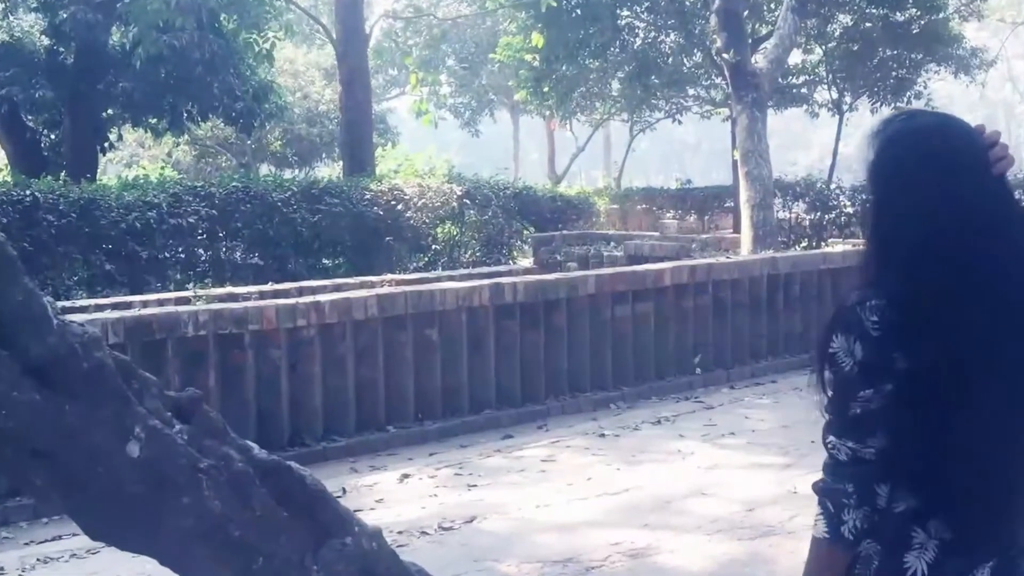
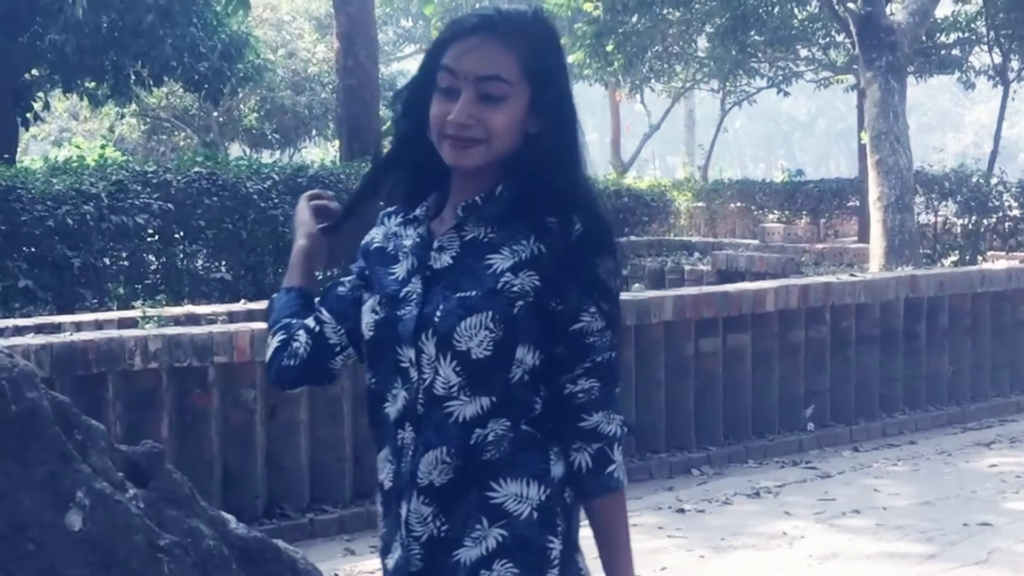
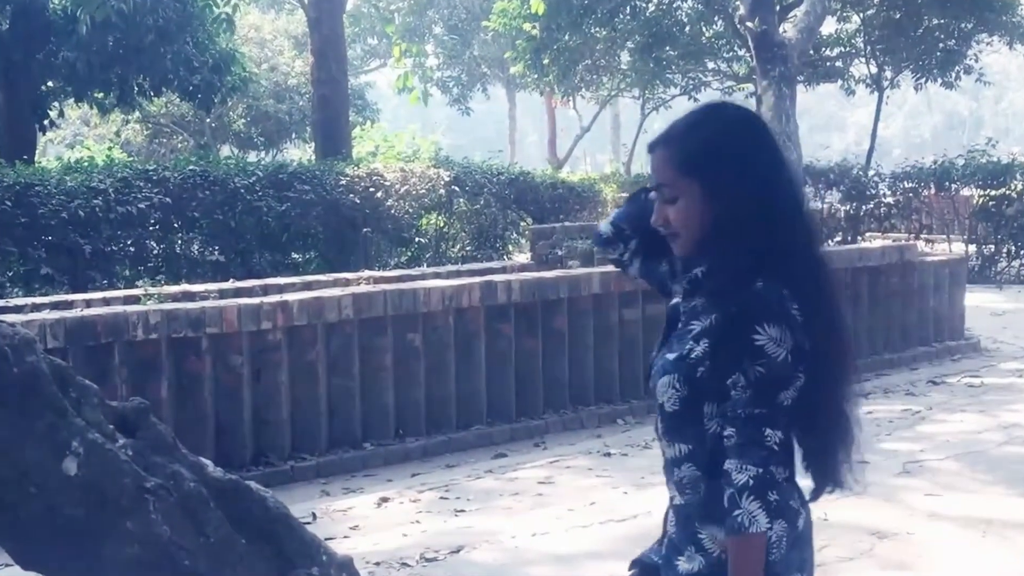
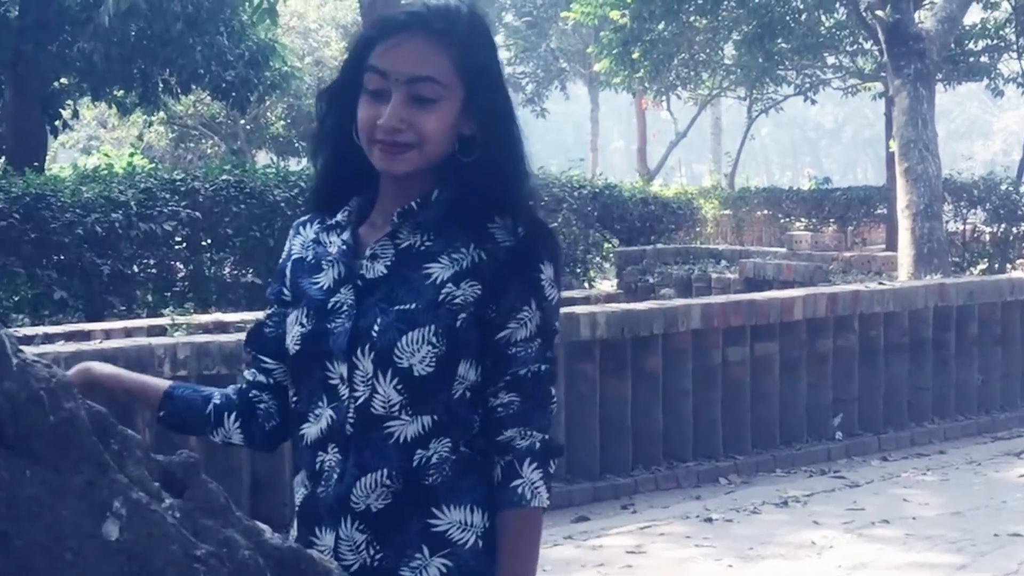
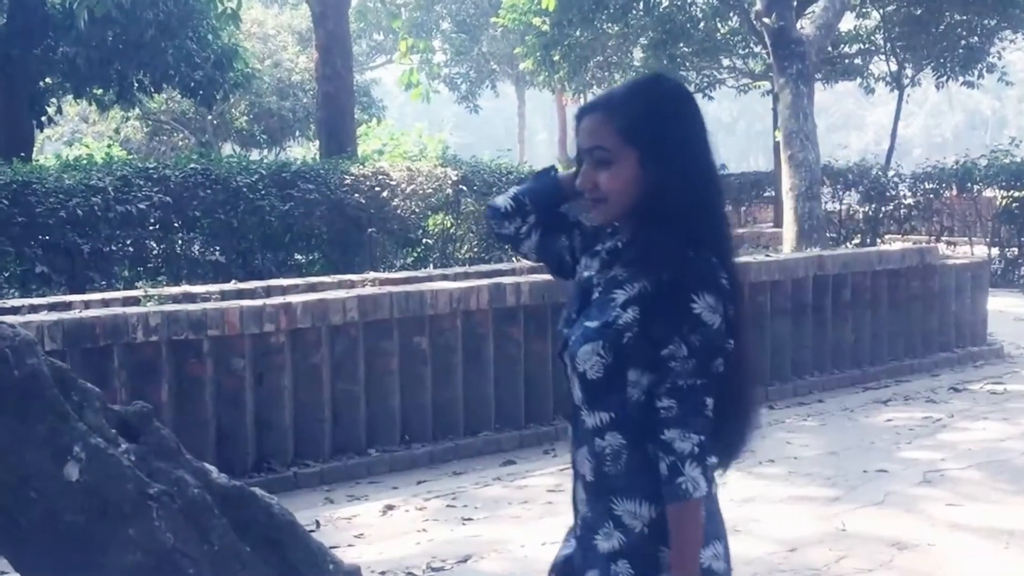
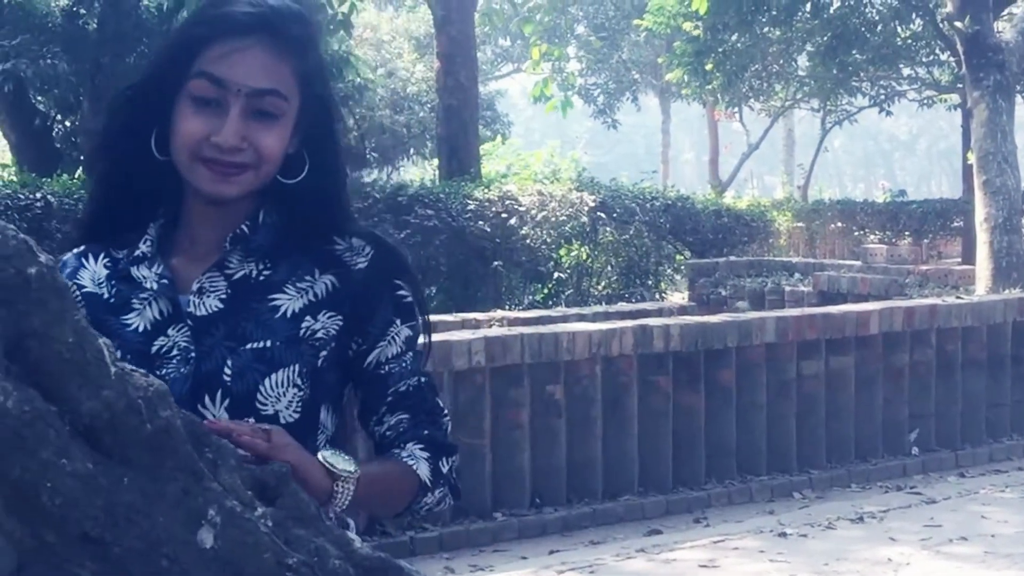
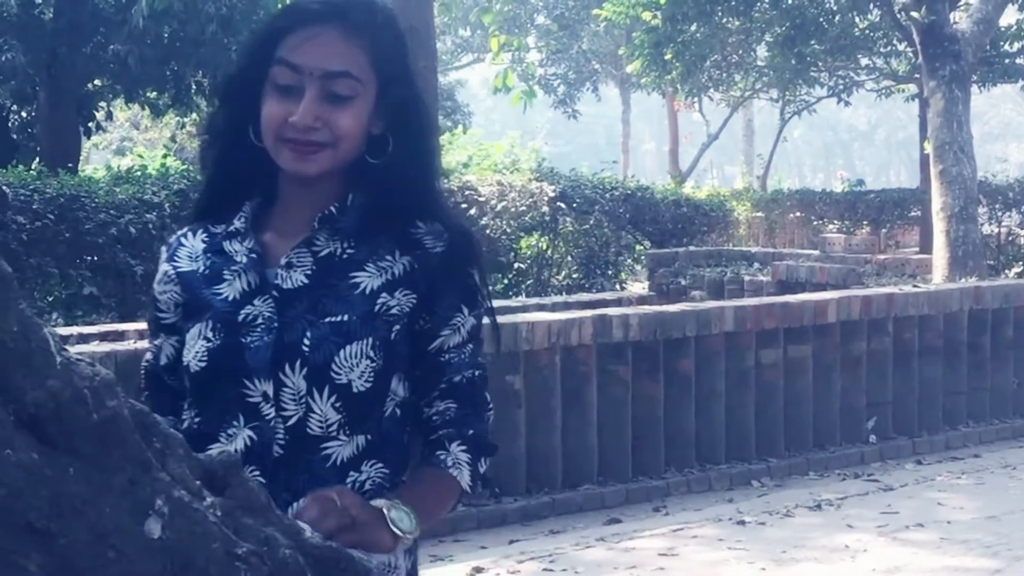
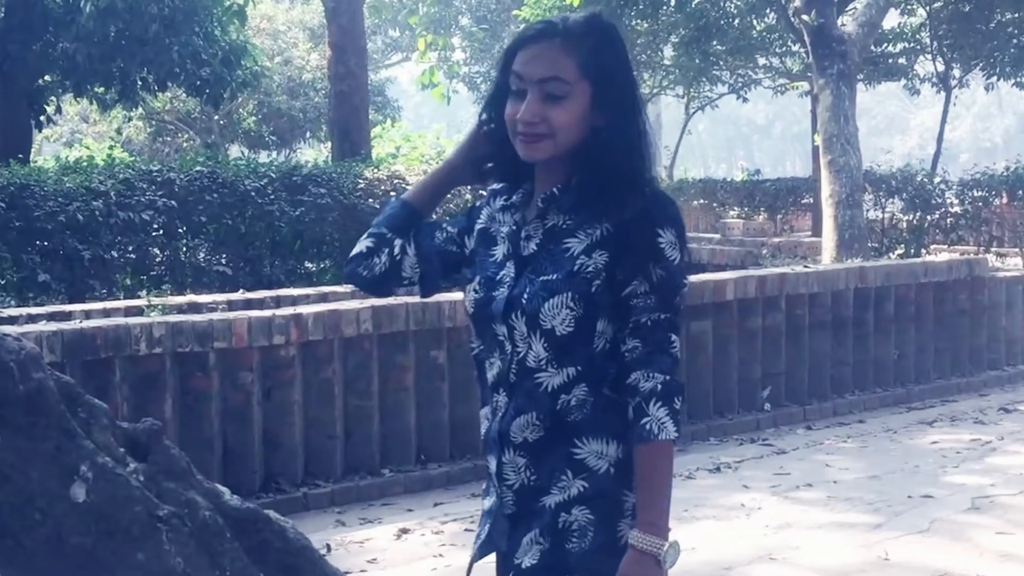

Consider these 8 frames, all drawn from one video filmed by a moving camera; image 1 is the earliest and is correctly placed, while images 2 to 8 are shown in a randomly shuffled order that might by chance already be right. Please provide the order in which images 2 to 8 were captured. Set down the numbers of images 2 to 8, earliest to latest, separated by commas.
3, 5, 8, 2, 4, 7, 6
